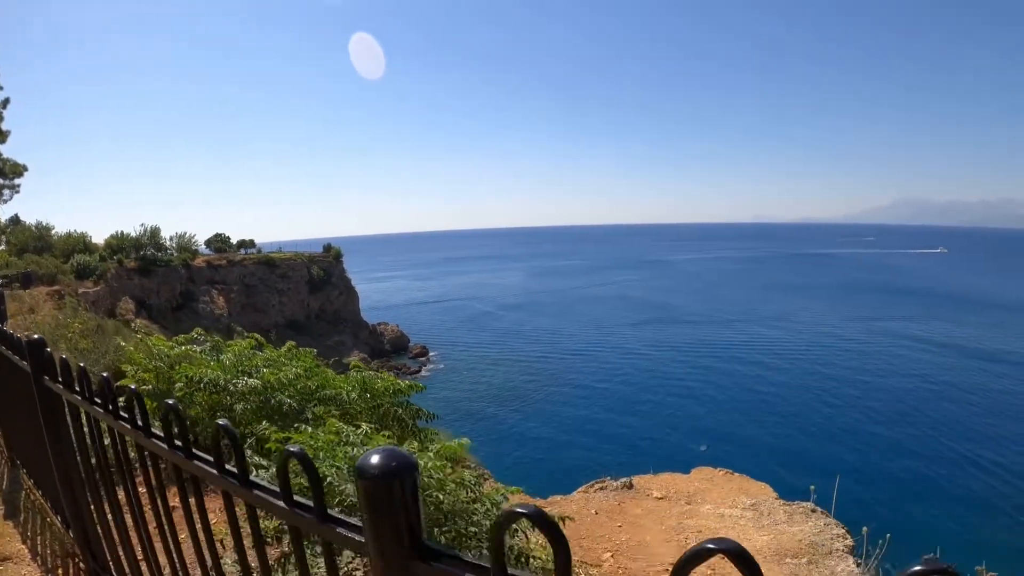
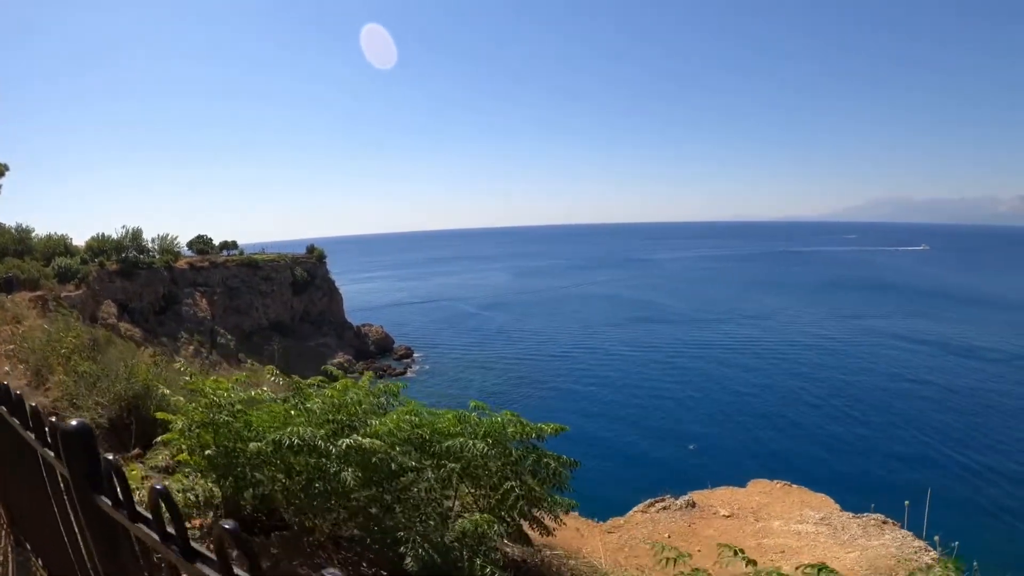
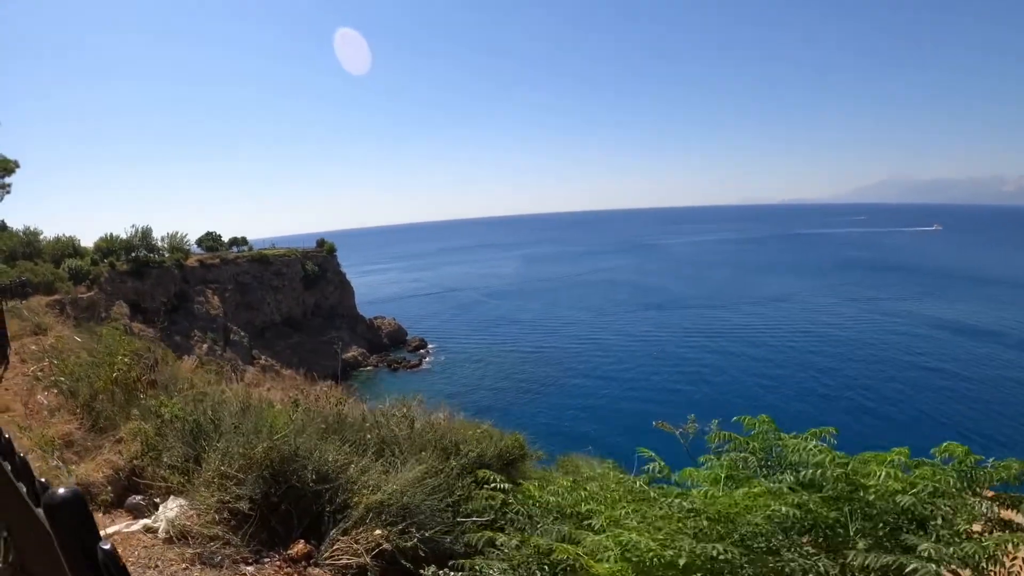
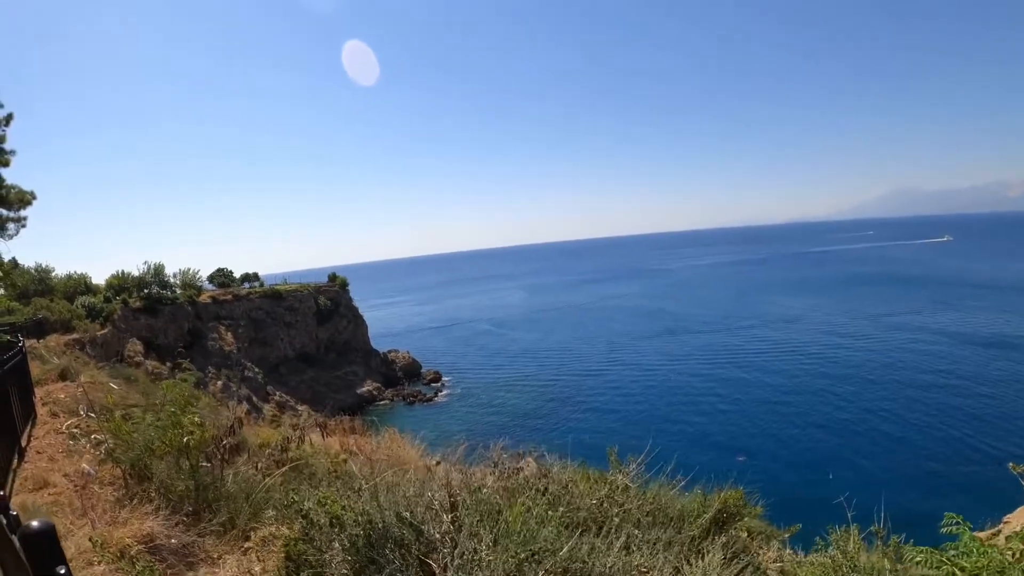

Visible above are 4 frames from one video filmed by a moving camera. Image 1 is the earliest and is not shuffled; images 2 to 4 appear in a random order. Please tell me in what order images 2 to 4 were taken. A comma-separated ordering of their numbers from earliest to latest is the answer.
2, 3, 4
